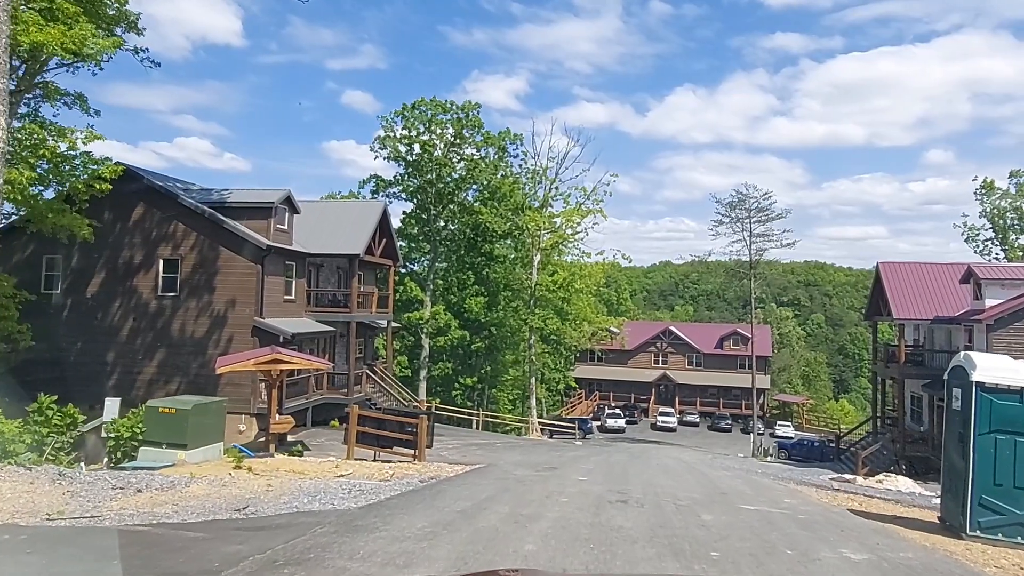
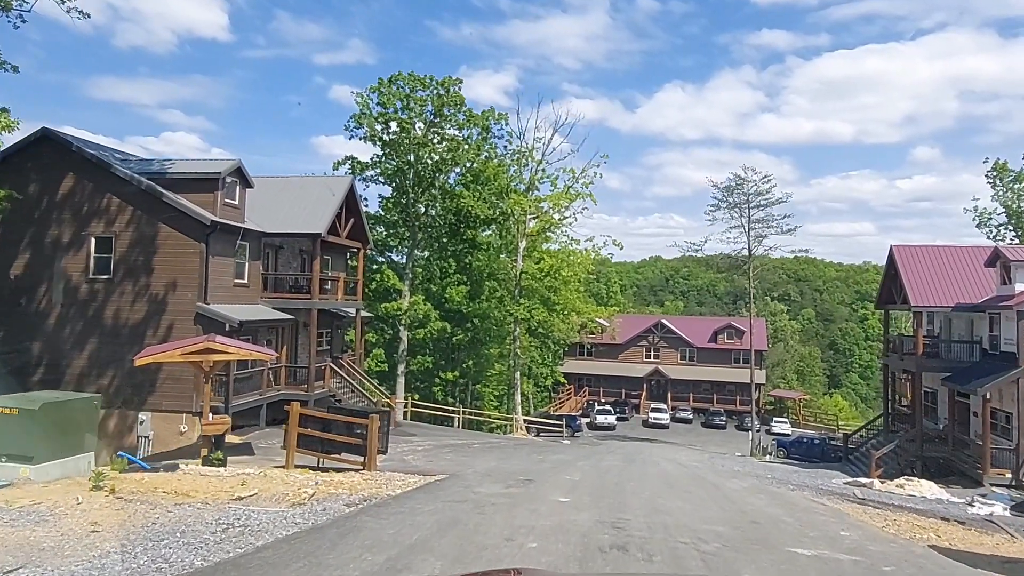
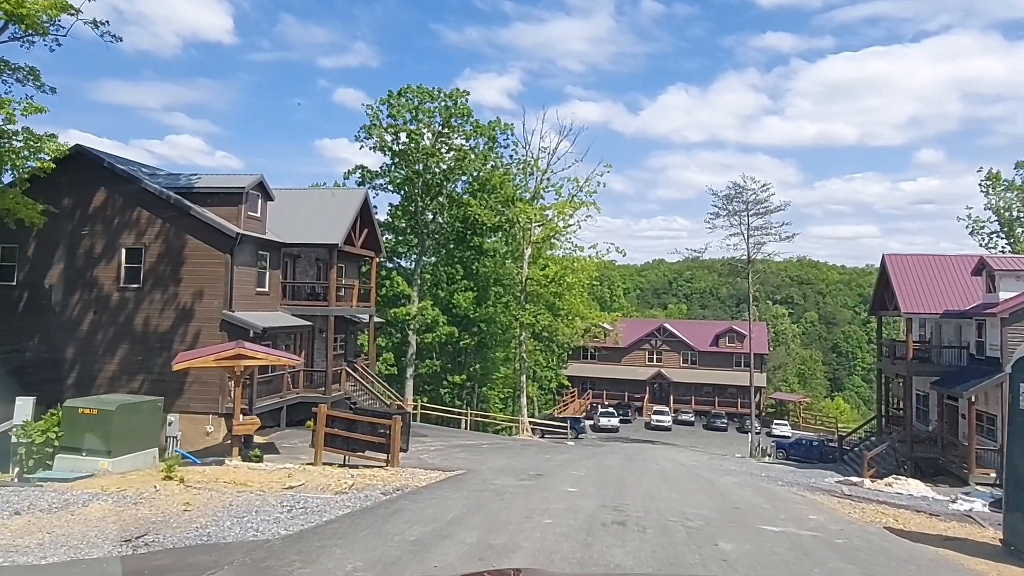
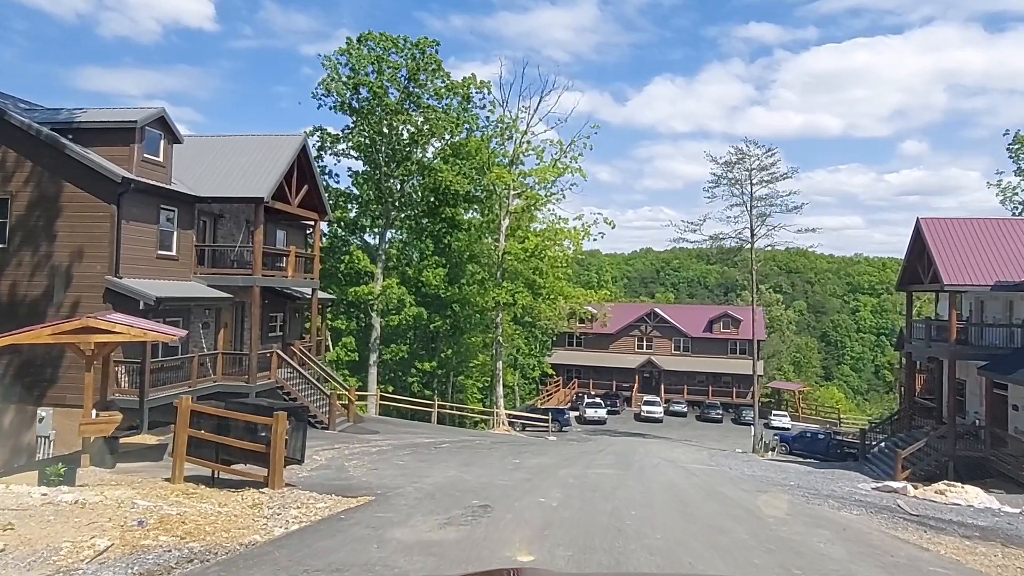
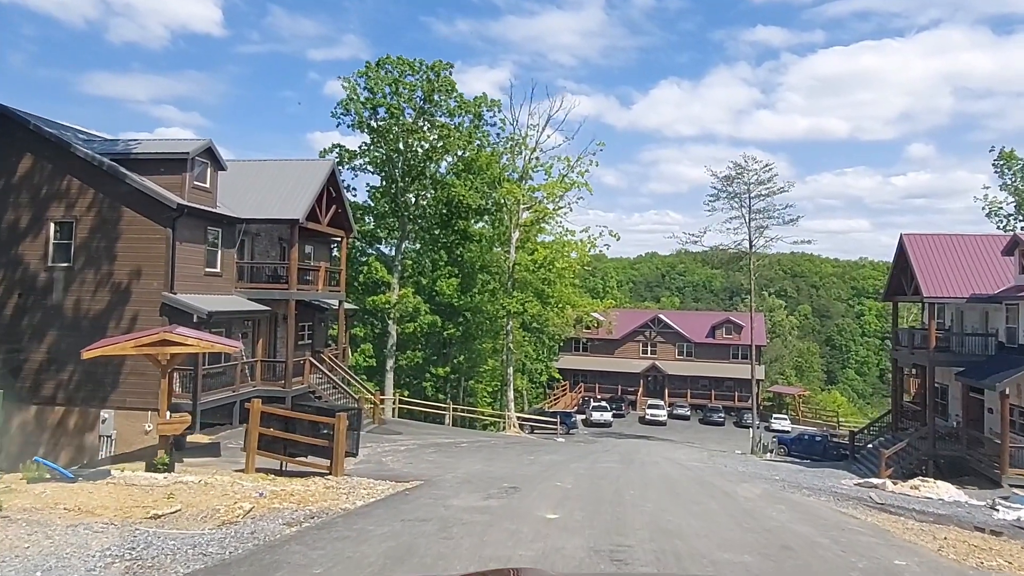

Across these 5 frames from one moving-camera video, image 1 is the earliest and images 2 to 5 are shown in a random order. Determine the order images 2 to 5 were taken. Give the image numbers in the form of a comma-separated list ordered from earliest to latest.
3, 2, 5, 4
